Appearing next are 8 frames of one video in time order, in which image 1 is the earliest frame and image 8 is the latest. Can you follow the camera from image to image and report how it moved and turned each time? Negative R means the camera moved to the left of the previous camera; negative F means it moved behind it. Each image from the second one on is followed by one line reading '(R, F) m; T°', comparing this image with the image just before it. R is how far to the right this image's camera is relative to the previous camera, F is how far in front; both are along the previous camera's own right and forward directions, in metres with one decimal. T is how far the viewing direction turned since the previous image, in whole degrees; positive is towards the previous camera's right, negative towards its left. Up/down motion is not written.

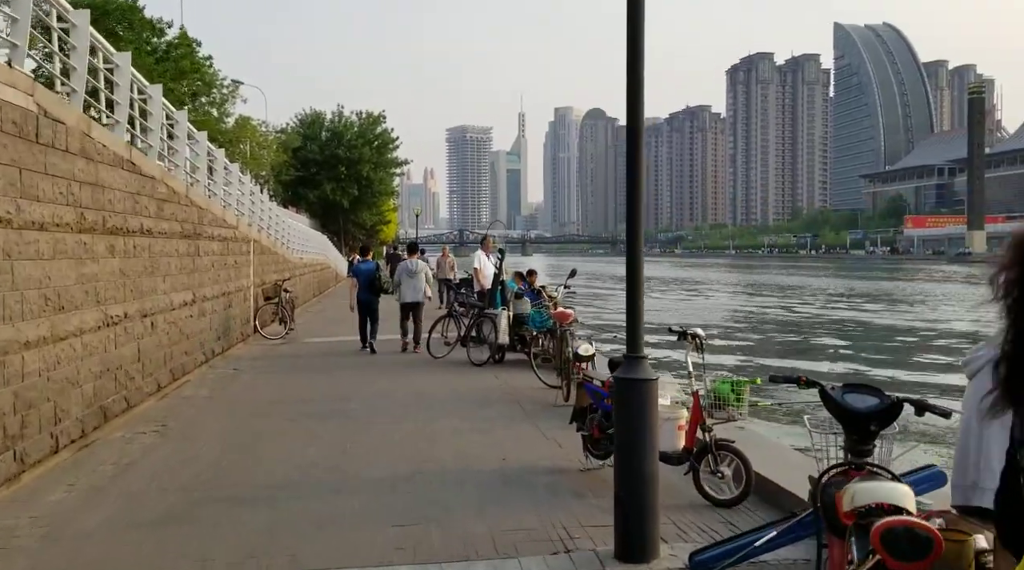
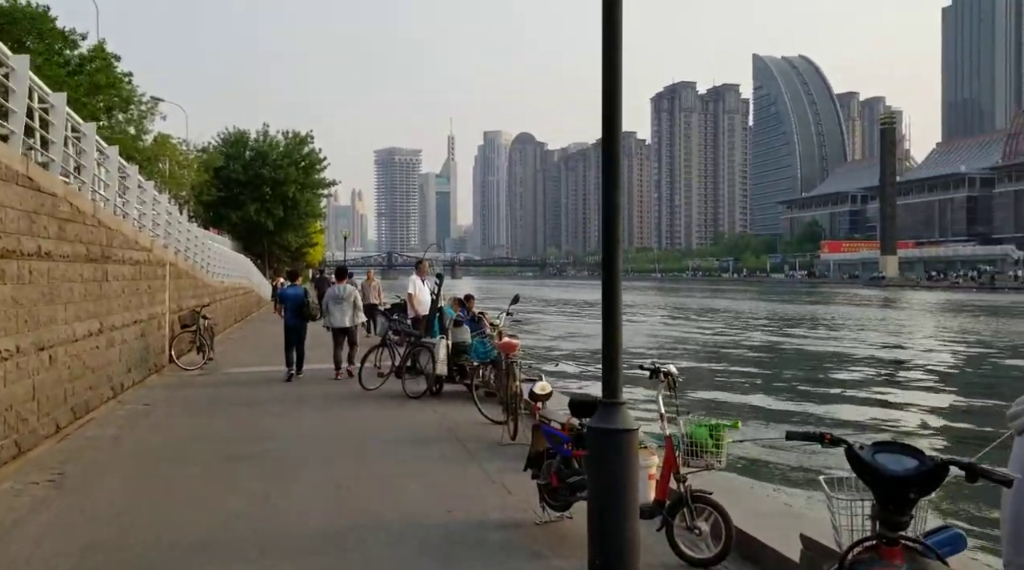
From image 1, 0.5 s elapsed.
(-0.1, +0.6) m; +5°
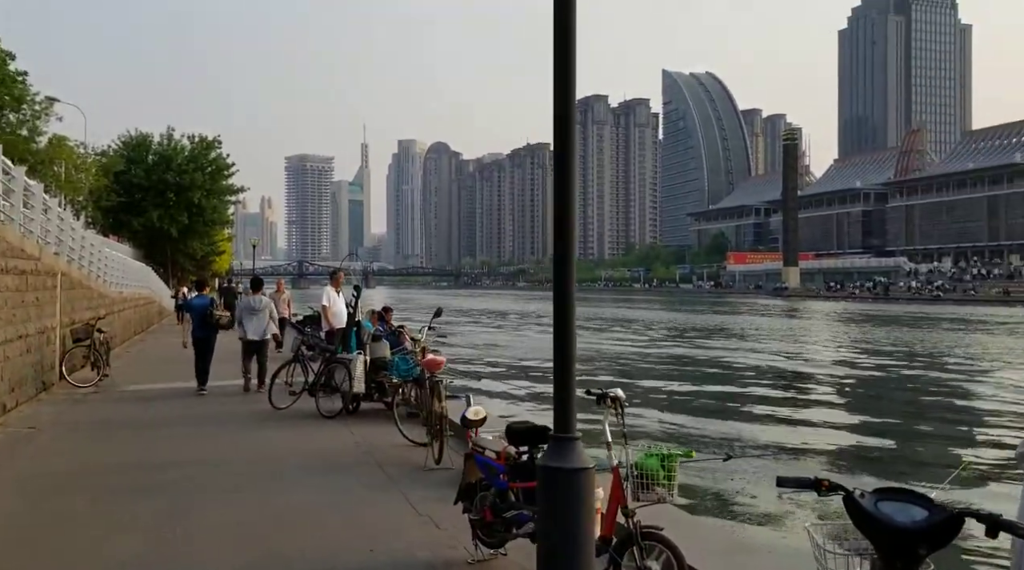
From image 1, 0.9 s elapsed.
(-0.1, +0.4) m; +6°
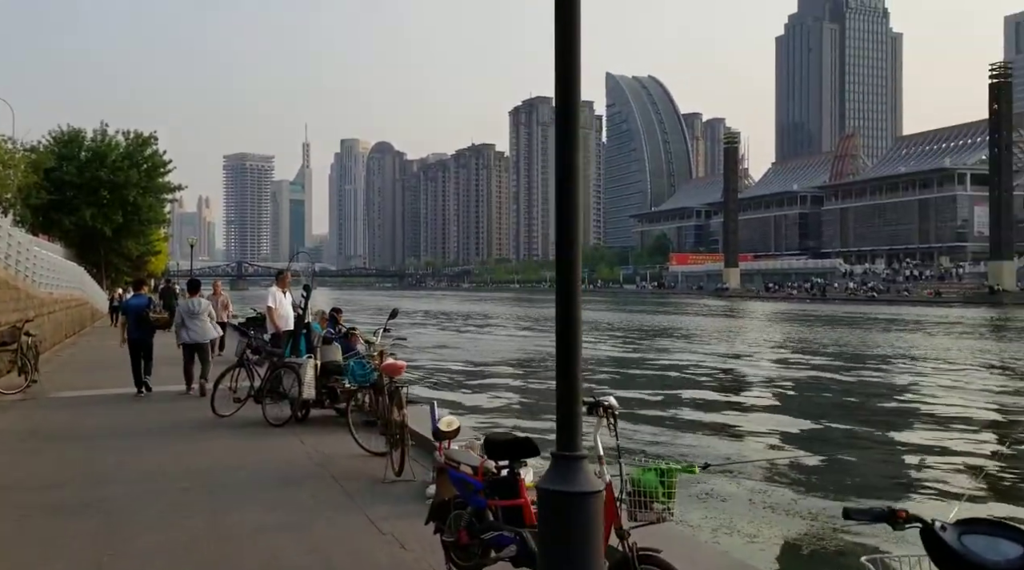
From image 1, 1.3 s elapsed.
(-0.2, +0.4) m; +4°
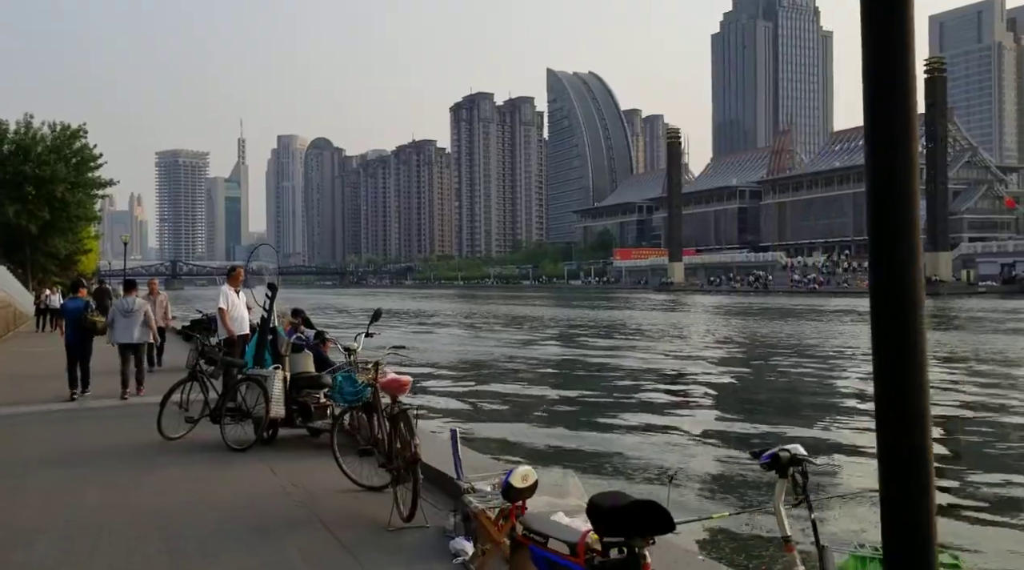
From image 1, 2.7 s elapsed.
(-0.6, +1.3) m; +4°
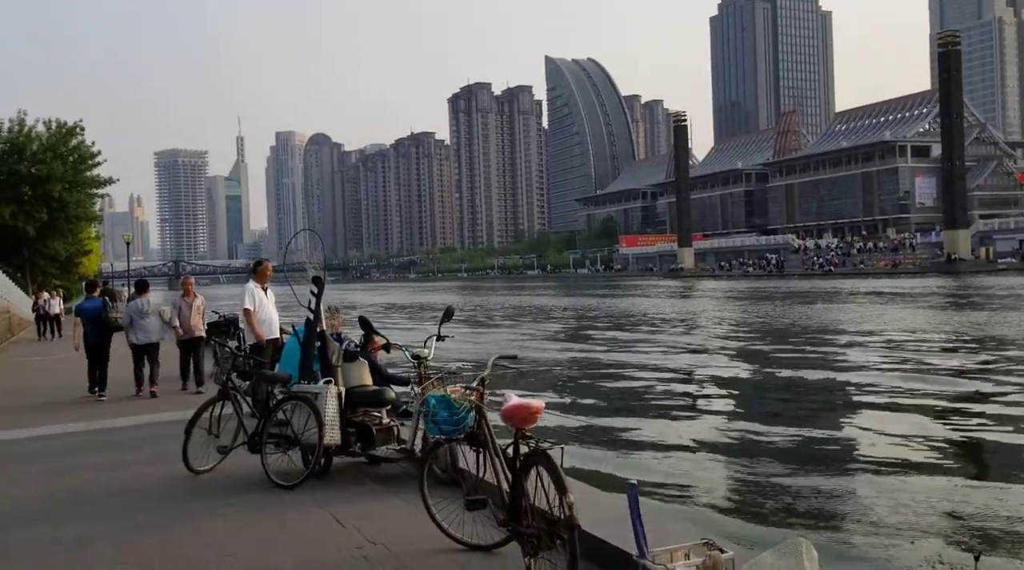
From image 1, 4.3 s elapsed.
(-0.8, +1.6) m; 0°
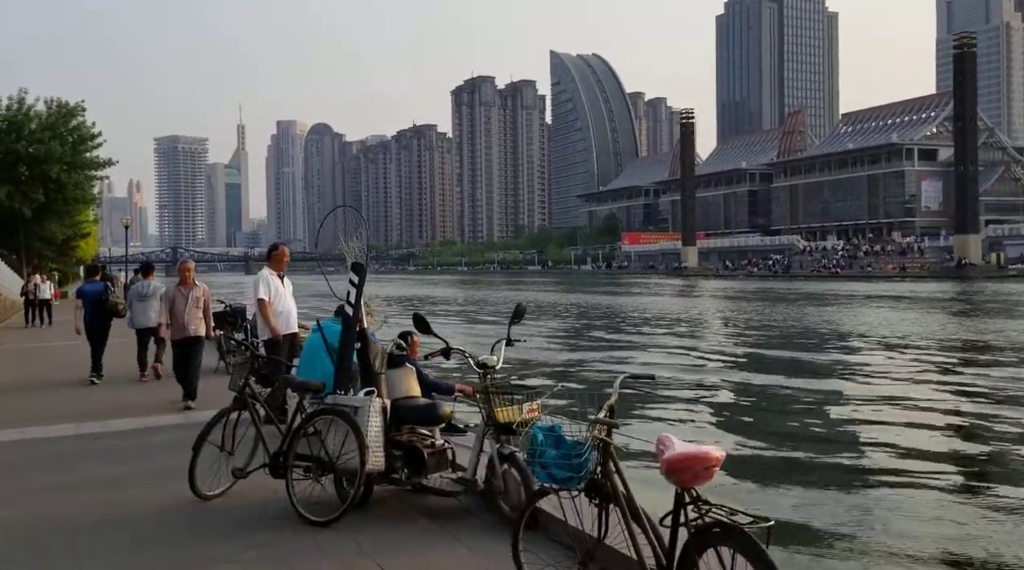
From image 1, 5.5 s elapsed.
(-0.5, +1.2) m; 0°
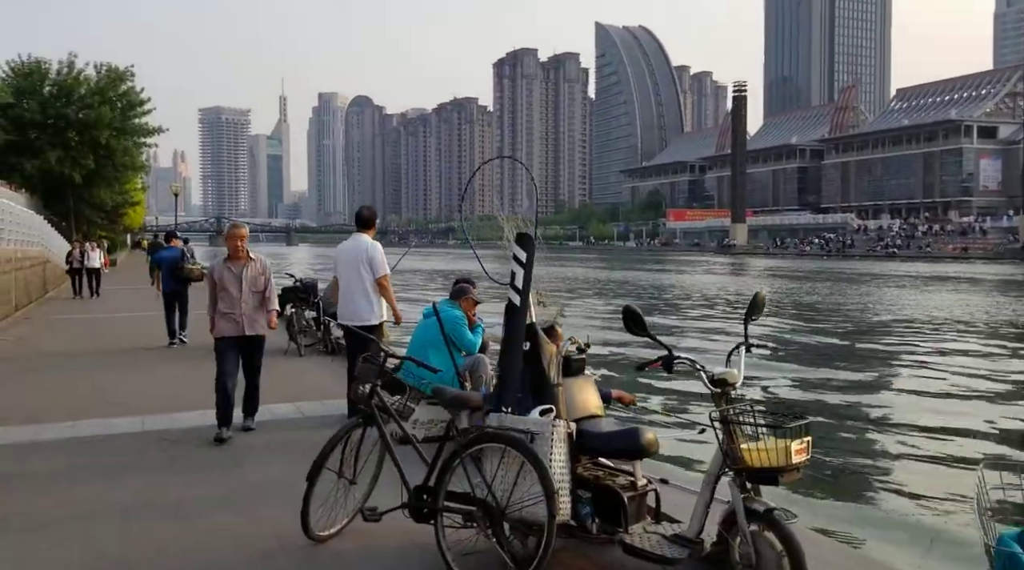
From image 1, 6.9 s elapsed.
(-0.9, +1.5) m; -2°
